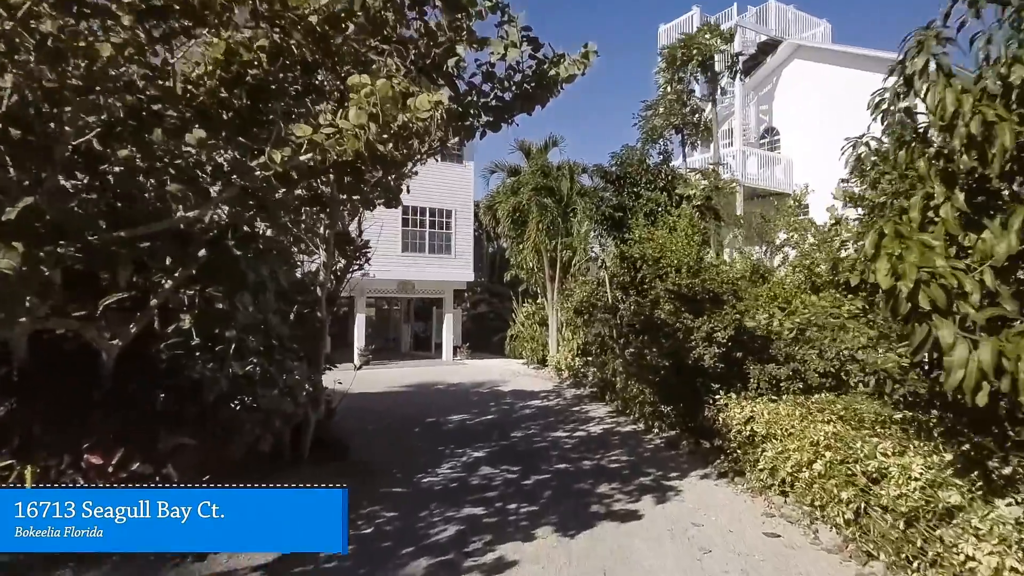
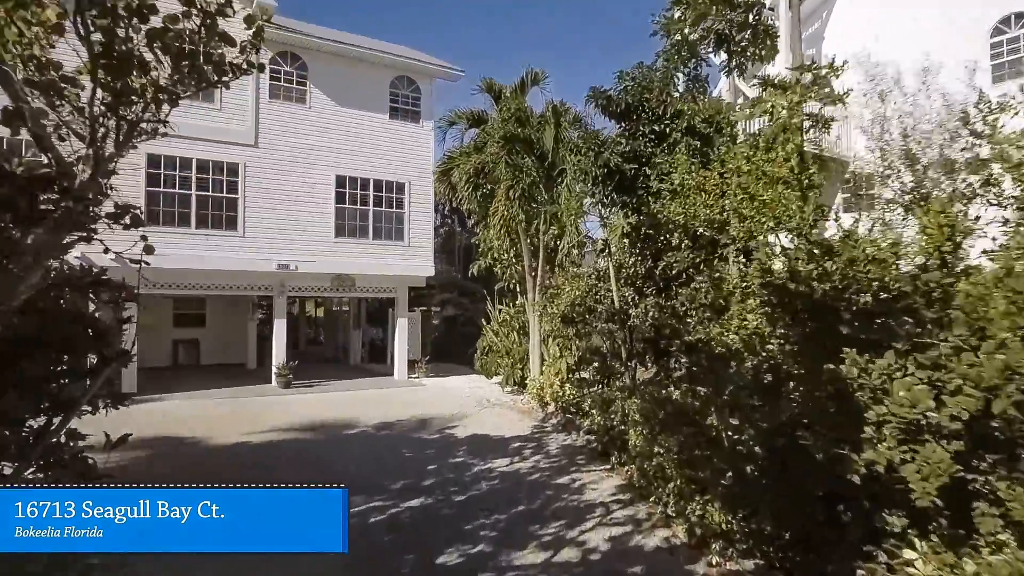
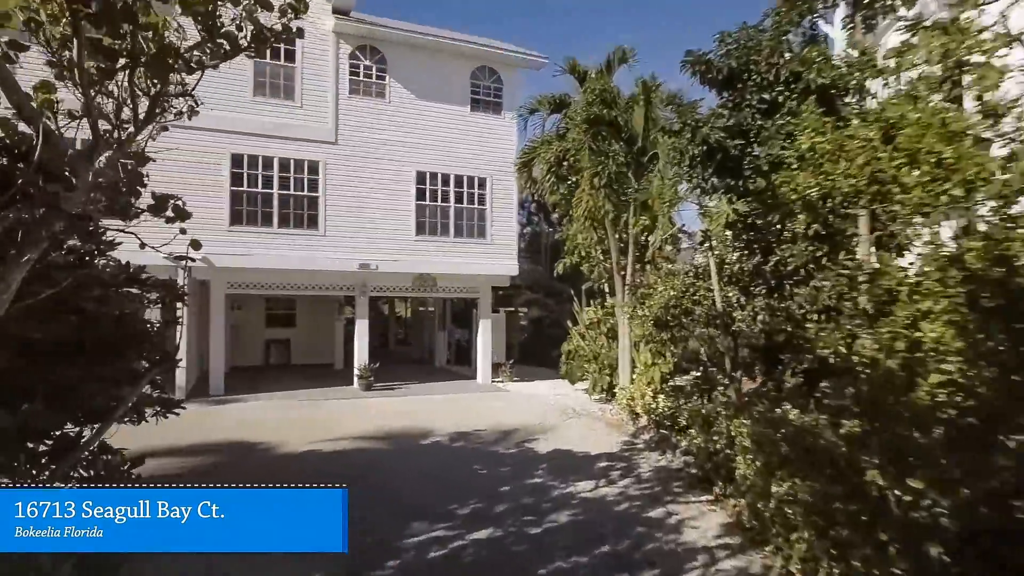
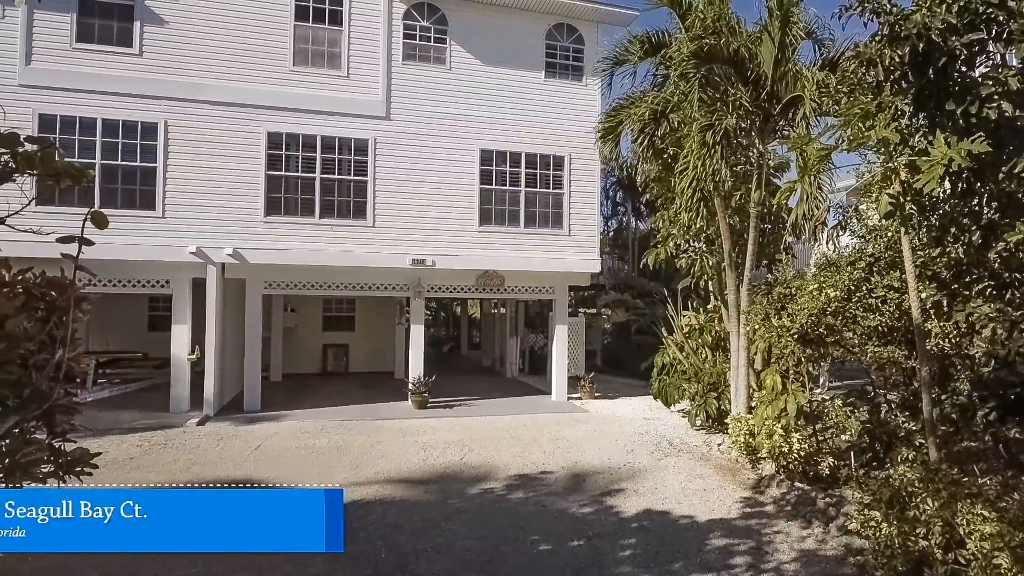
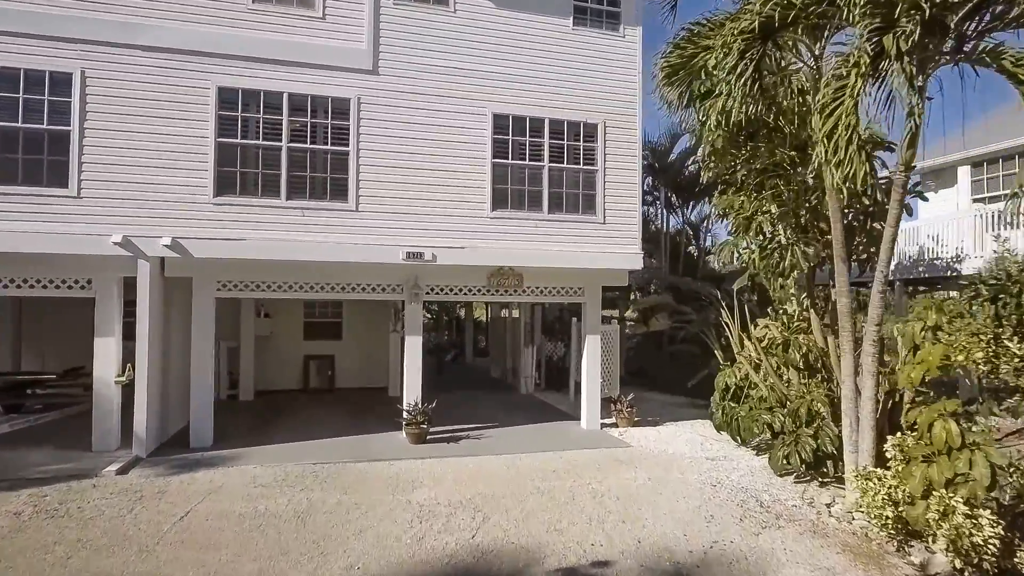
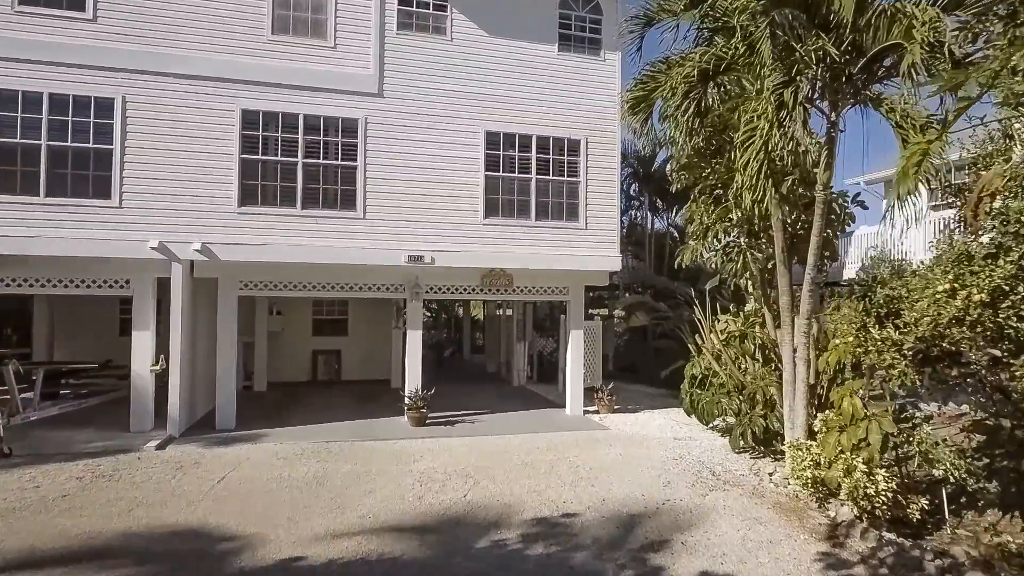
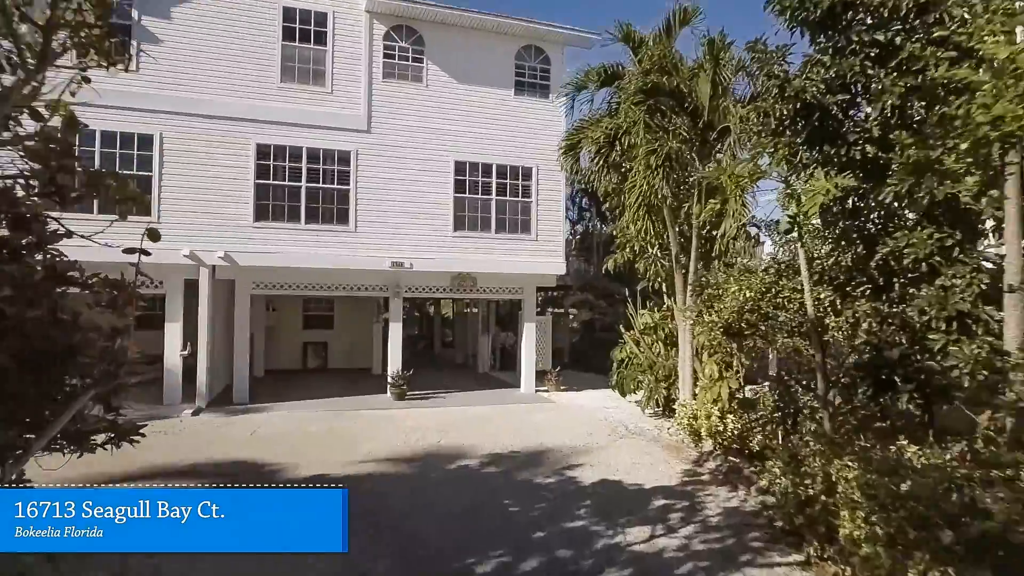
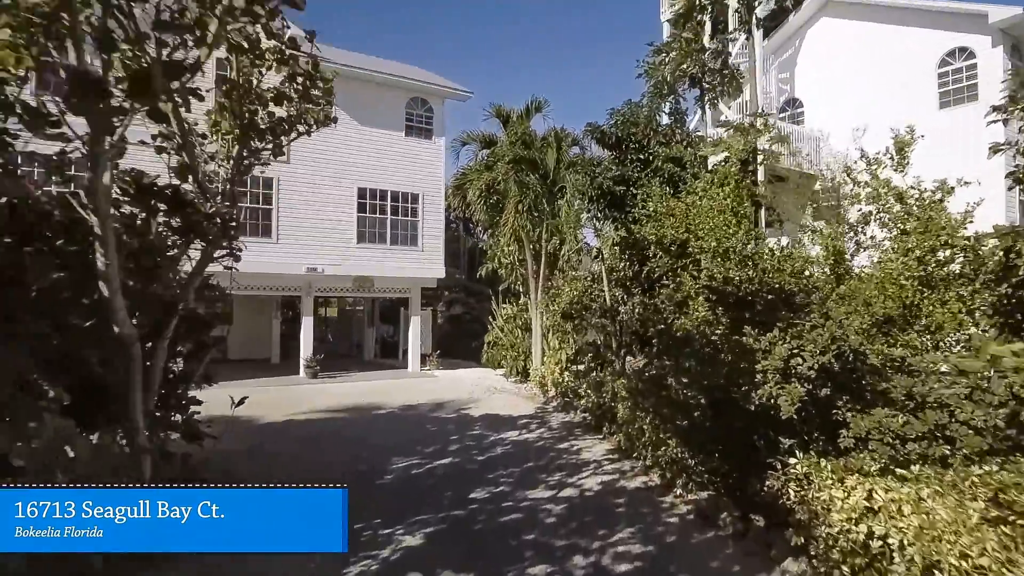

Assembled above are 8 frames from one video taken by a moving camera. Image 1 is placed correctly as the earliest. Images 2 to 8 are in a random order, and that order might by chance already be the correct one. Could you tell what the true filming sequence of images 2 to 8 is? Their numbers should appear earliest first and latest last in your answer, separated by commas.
8, 2, 3, 7, 4, 6, 5
